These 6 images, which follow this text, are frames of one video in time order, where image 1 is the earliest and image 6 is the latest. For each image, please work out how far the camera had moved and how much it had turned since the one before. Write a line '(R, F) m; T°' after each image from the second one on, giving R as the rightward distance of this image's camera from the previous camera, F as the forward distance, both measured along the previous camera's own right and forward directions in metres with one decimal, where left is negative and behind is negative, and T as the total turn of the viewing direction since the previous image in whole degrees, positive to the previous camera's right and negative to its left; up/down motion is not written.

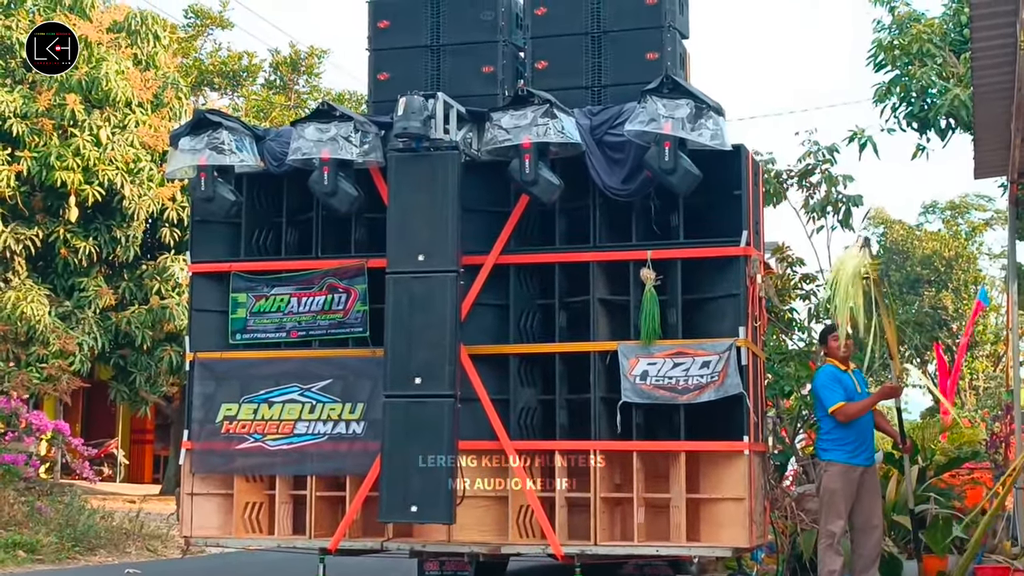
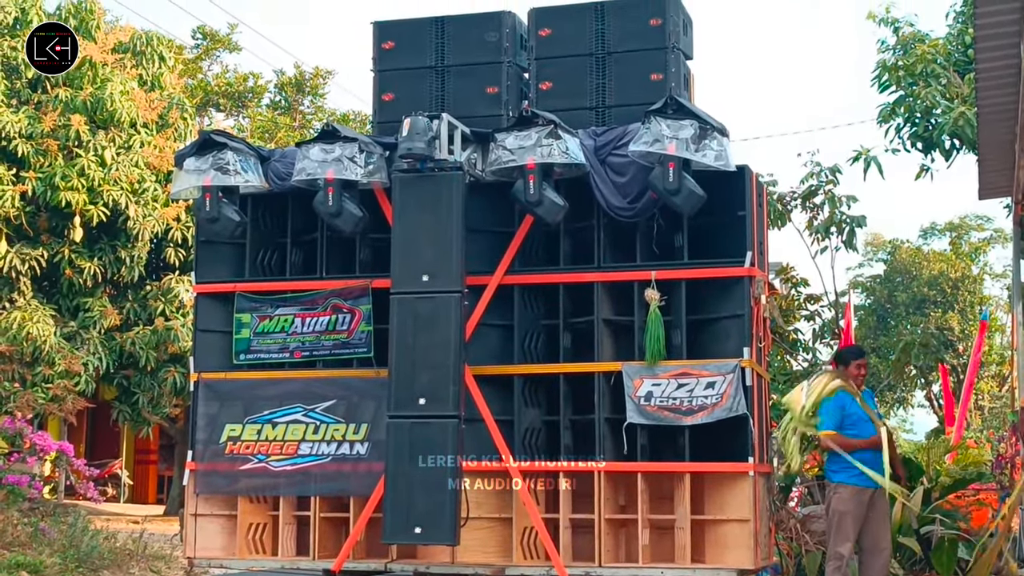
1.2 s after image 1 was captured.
(0.0, 0.0) m; 0°
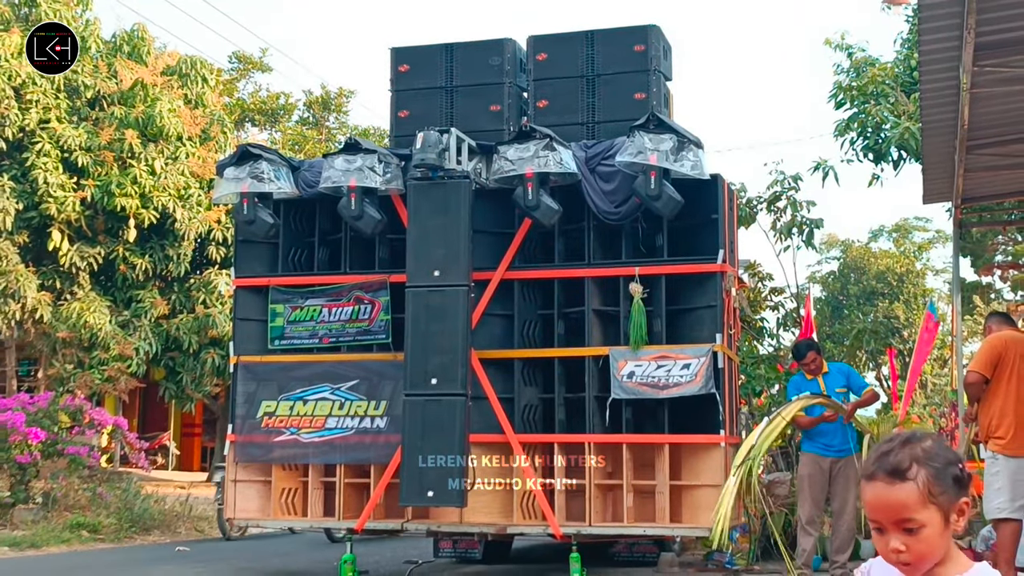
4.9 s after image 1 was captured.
(0.0, -1.1) m; 0°
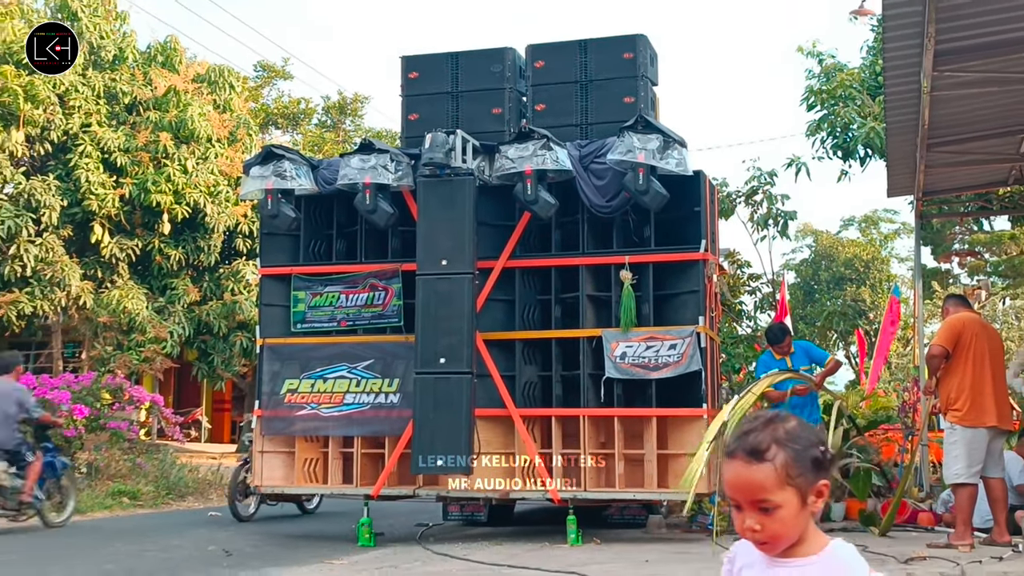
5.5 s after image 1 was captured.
(0.0, -0.9) m; 0°
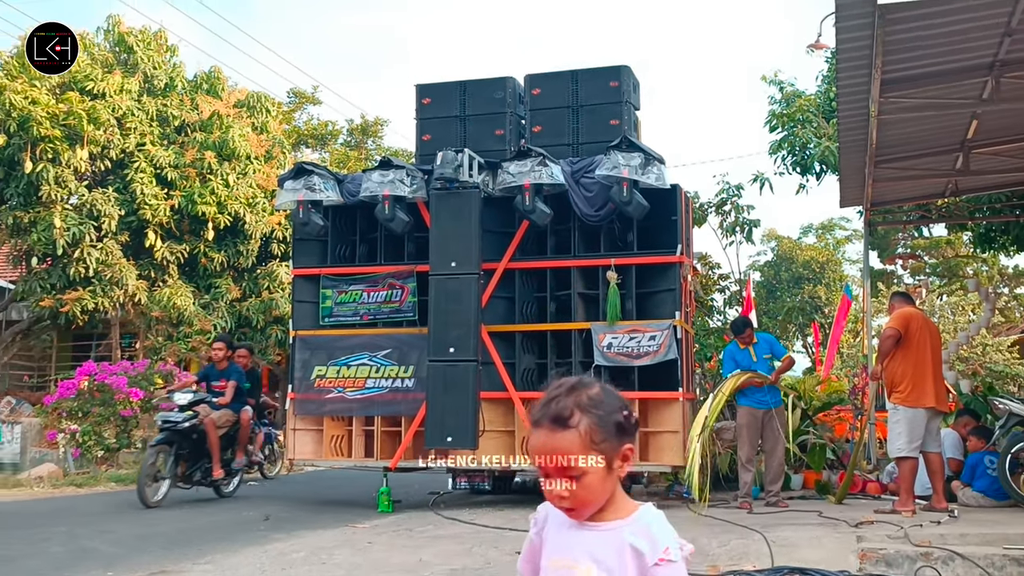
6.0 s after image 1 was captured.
(0.0, -1.4) m; 0°
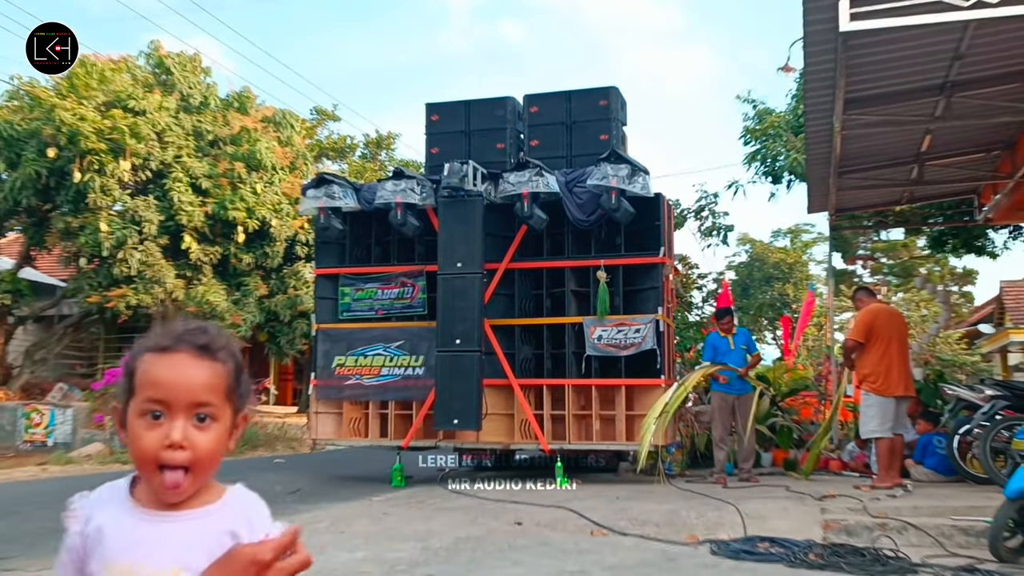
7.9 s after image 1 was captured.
(0.0, -1.3) m; 0°
